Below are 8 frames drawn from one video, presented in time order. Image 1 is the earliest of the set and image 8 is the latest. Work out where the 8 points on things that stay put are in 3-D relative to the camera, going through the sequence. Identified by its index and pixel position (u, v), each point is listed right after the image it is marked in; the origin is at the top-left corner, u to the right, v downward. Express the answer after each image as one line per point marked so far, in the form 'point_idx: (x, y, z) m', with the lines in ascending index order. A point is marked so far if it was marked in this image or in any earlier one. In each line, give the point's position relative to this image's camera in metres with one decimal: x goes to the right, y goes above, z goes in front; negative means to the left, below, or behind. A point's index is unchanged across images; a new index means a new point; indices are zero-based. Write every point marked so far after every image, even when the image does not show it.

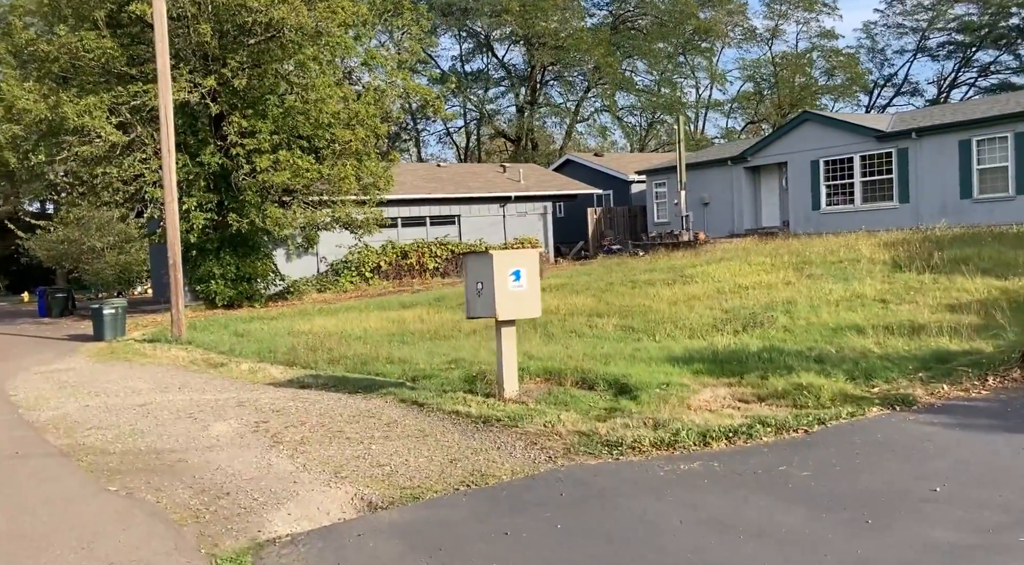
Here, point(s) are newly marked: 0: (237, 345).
0: (-4.1, -0.9, +14.2) m
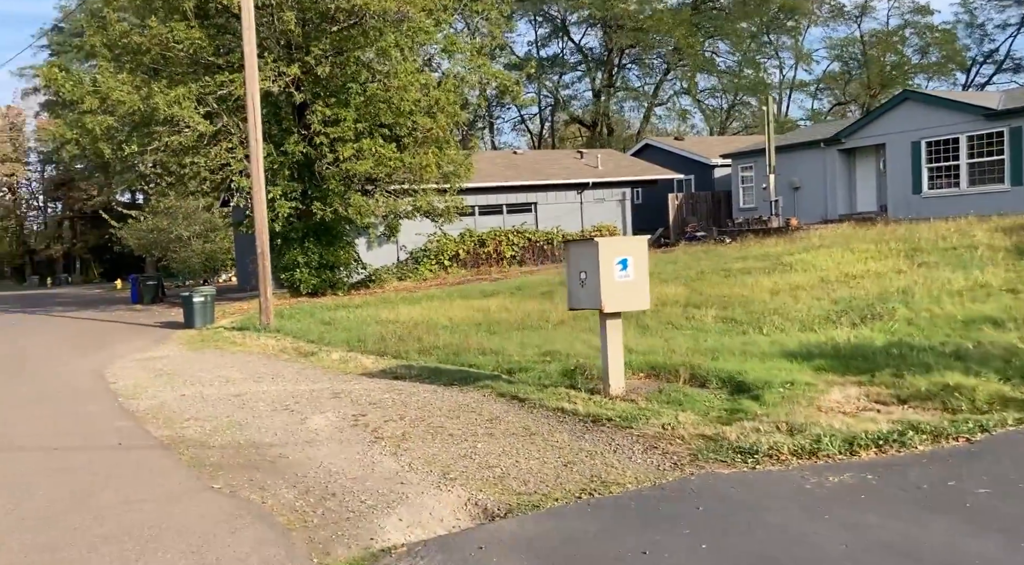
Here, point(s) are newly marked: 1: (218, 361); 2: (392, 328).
0: (-2.8, -0.8, +14.1) m
1: (-3.8, -1.0, +12.1) m
2: (-1.8, -0.7, +13.8) m
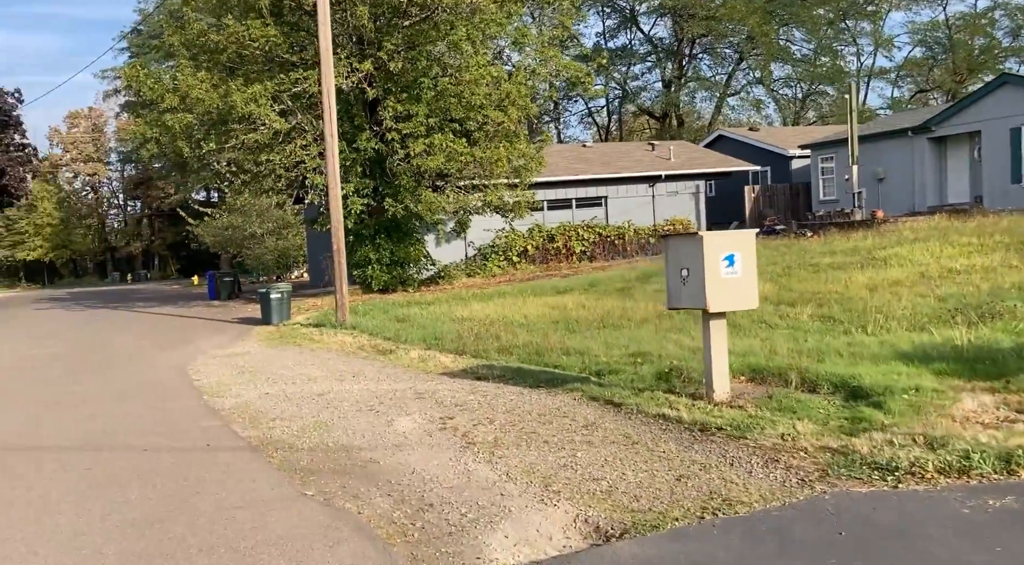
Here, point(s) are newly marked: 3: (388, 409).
0: (-1.7, -0.7, +14.0) m
1: (-2.7, -1.0, +12.0) m
2: (-0.6, -0.6, +13.6) m
3: (-1.0, -1.0, +7.6) m
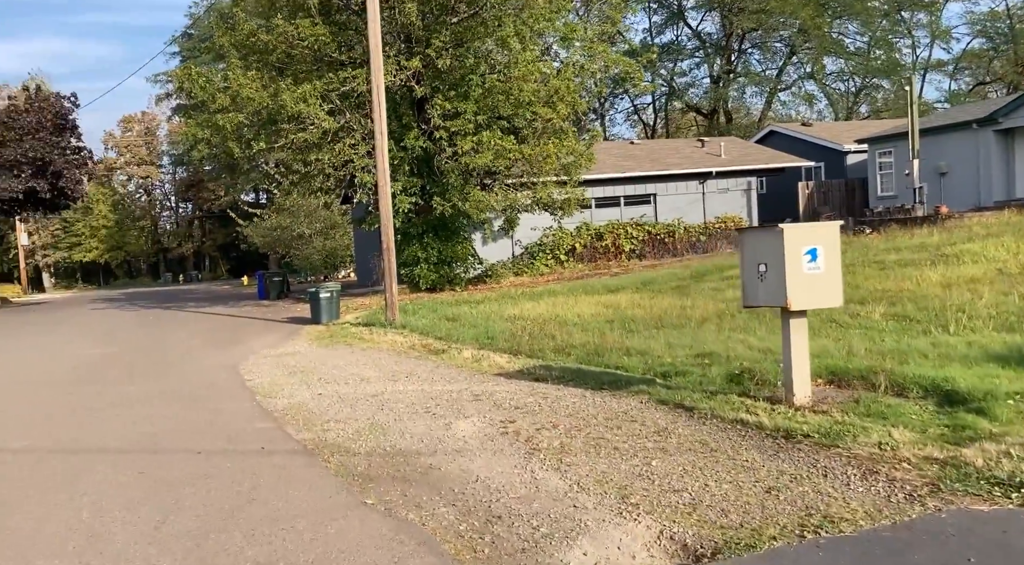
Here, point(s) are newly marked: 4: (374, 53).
0: (-0.9, -0.7, +13.7) m
1: (-2.0, -1.0, +11.8) m
2: (+0.1, -0.6, +13.3) m
3: (-0.5, -1.0, +7.3) m
4: (-2.3, +3.8, +15.4) m
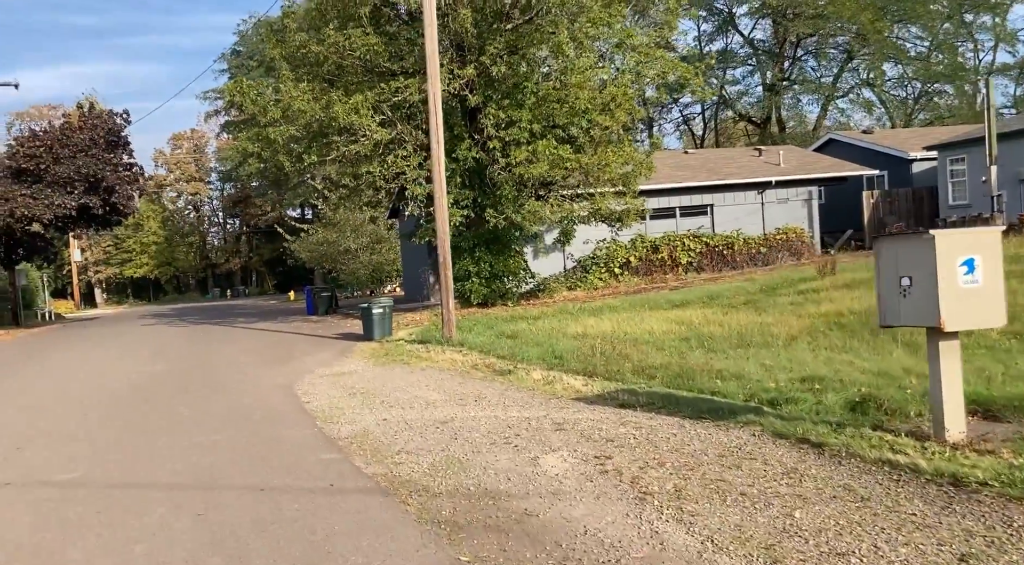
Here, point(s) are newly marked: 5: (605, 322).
0: (0.0, -0.9, +13.0) m
1: (-1.2, -1.2, +11.1) m
2: (+1.0, -0.8, +12.5) m
3: (+0.1, -1.1, +6.6) m
4: (-1.3, +3.5, +14.8) m
5: (+1.5, -0.6, +15.3) m
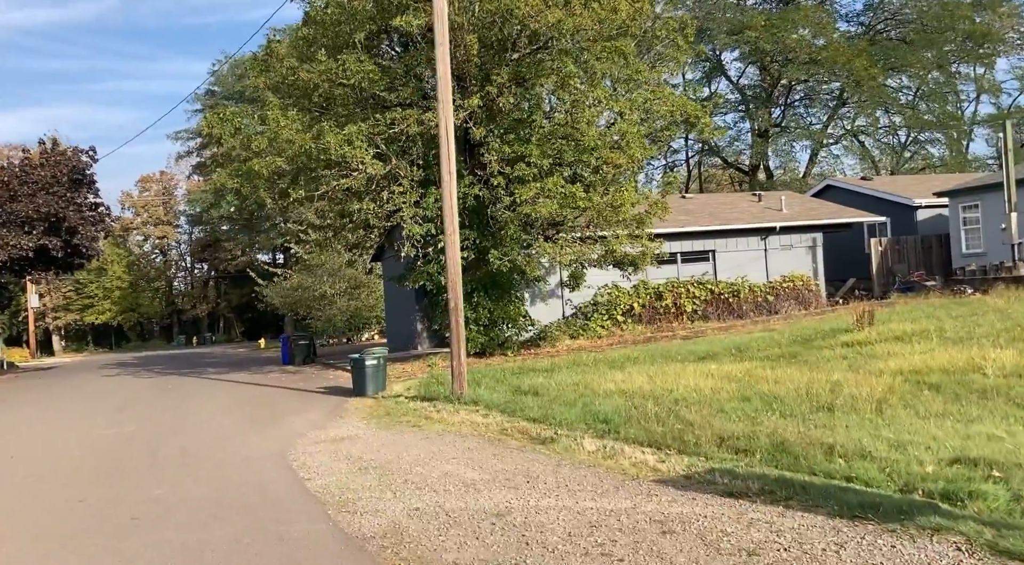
0: (+0.3, -1.5, +11.4) m
1: (-0.8, -1.7, +9.4) m
2: (+1.3, -1.4, +10.9) m
3: (+0.6, -1.4, +4.9) m
4: (-1.0, +2.8, +13.3) m
5: (+1.8, -1.4, +13.7) m
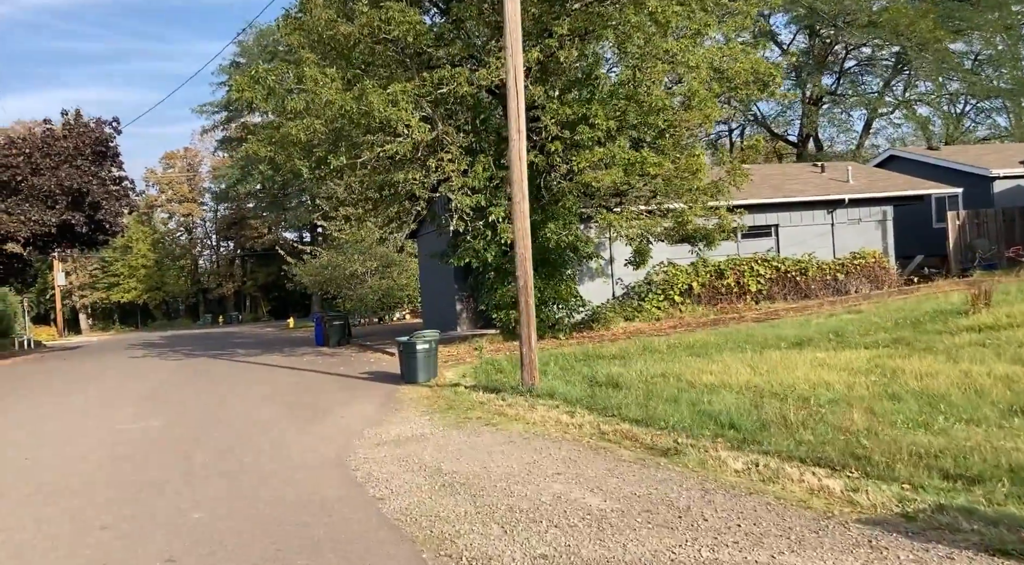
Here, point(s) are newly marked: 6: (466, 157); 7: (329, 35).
0: (+1.3, -1.3, +9.7) m
1: (+0.1, -1.5, +7.8) m
2: (+2.3, -1.1, +9.2) m
3: (+1.4, -1.3, +3.2) m
4: (0.0, +3.1, +11.5) m
5: (+2.8, -1.1, +12.0) m
6: (-0.9, +2.3, +17.6) m
7: (-3.6, +4.6, +18.1) m
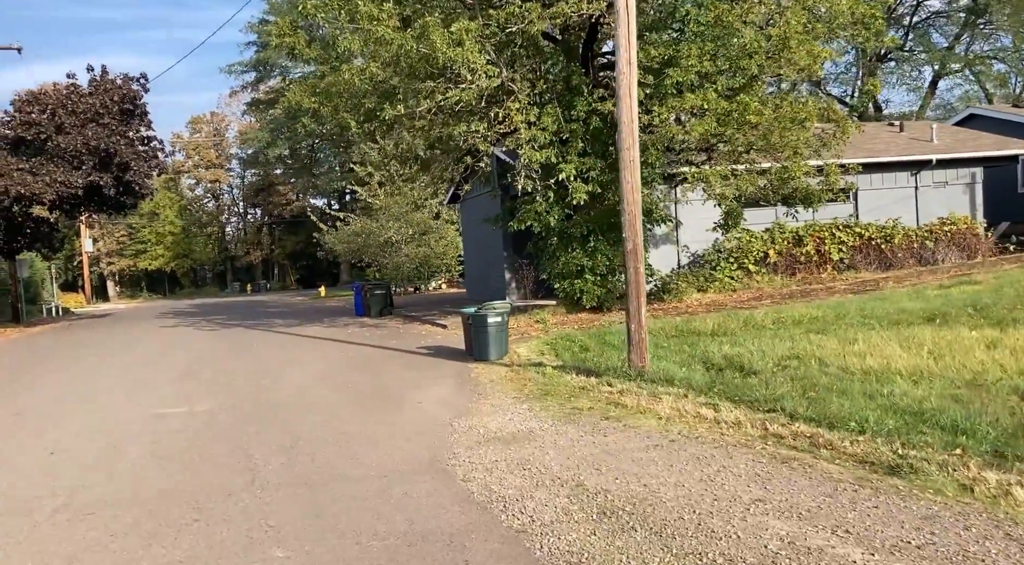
0: (+2.4, -1.0, +7.8) m
1: (+1.1, -1.2, +5.9) m
2: (+3.3, -0.9, +7.3) m
3: (+2.4, -1.2, +1.4) m
4: (+1.1, +3.5, +9.6) m
5: (+3.9, -0.7, +10.1) m
6: (+0.4, +2.9, +15.7) m
7: (-2.3, +5.2, +16.1) m
